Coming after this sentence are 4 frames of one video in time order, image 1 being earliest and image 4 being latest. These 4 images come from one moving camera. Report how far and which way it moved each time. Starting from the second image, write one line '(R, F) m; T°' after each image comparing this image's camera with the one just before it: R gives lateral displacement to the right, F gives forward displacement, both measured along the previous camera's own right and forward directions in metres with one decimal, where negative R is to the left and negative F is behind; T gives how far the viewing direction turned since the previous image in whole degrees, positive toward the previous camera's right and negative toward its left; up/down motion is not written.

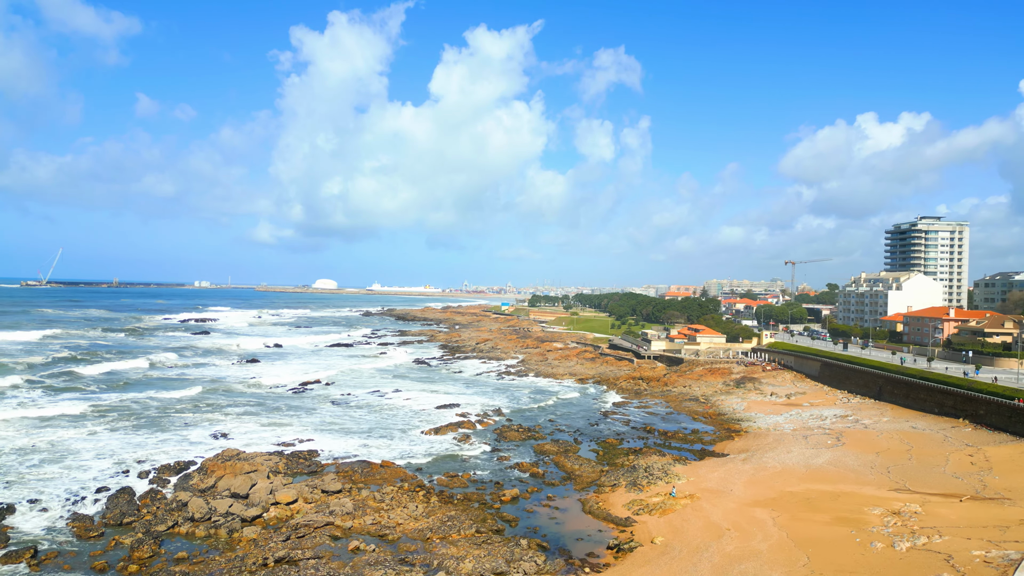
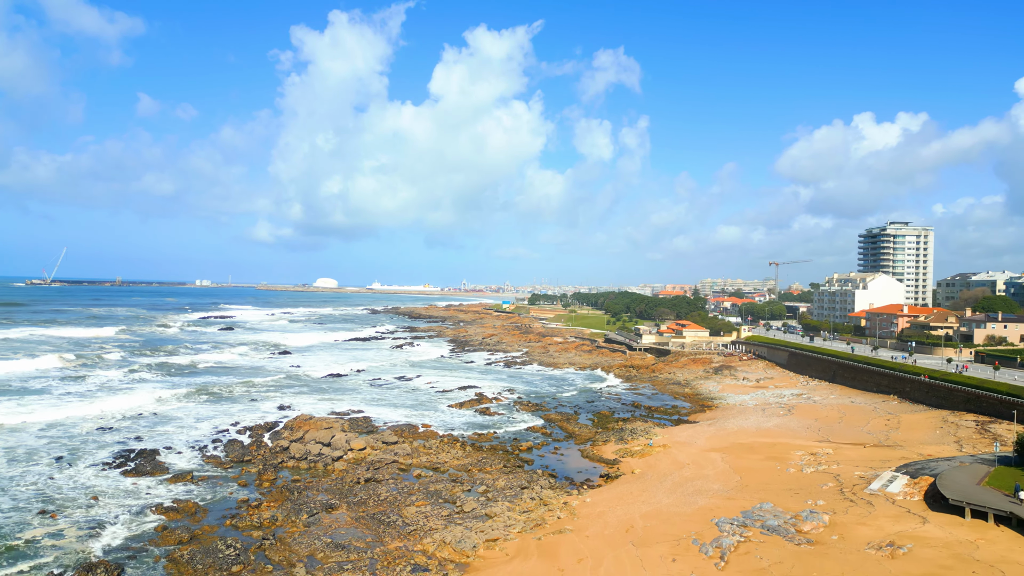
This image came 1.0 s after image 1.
(-1.3, -6.3) m; 0°
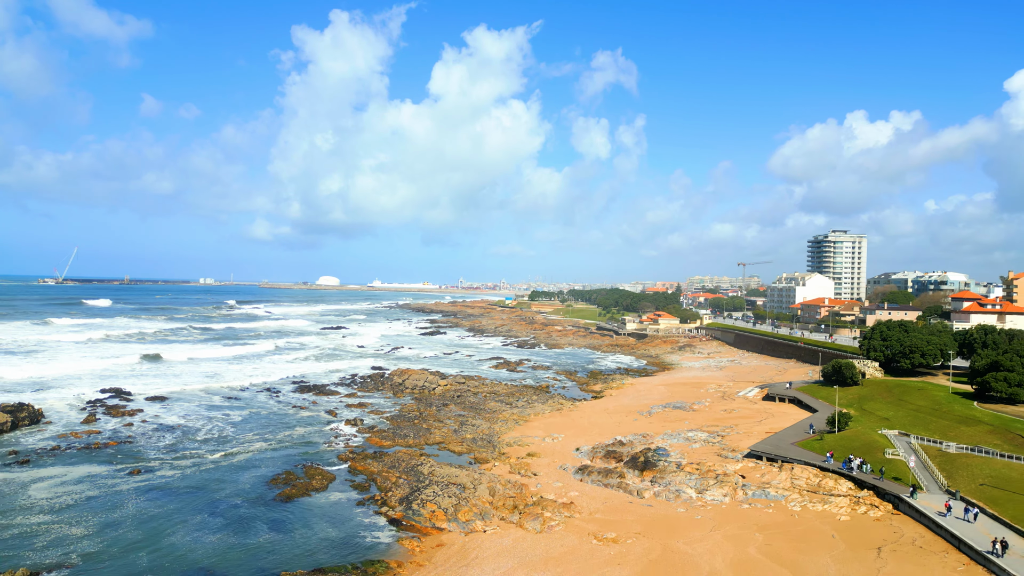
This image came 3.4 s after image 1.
(-3.4, -16.1) m; +1°
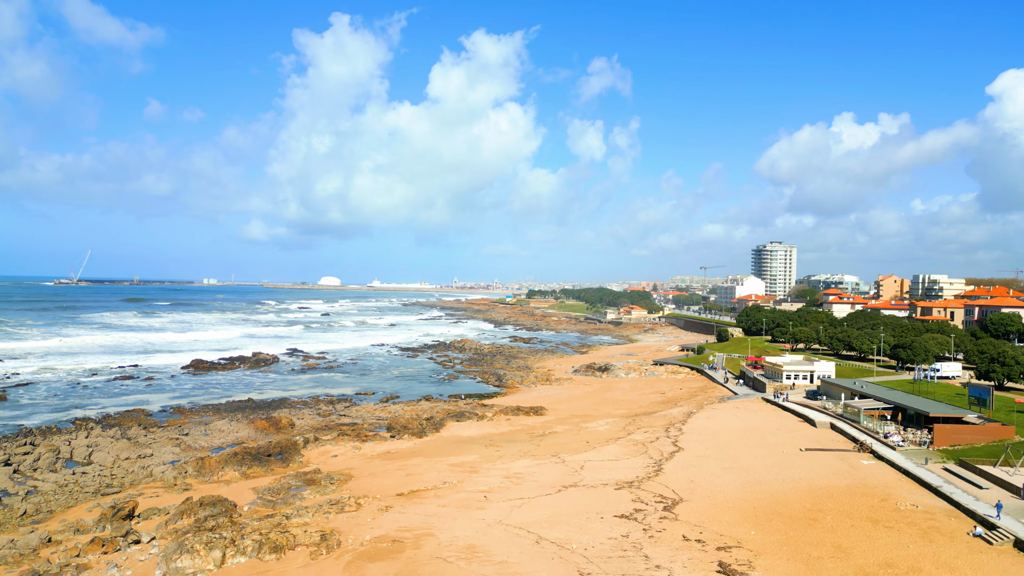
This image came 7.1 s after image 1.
(-4.9, -25.1) m; +1°
